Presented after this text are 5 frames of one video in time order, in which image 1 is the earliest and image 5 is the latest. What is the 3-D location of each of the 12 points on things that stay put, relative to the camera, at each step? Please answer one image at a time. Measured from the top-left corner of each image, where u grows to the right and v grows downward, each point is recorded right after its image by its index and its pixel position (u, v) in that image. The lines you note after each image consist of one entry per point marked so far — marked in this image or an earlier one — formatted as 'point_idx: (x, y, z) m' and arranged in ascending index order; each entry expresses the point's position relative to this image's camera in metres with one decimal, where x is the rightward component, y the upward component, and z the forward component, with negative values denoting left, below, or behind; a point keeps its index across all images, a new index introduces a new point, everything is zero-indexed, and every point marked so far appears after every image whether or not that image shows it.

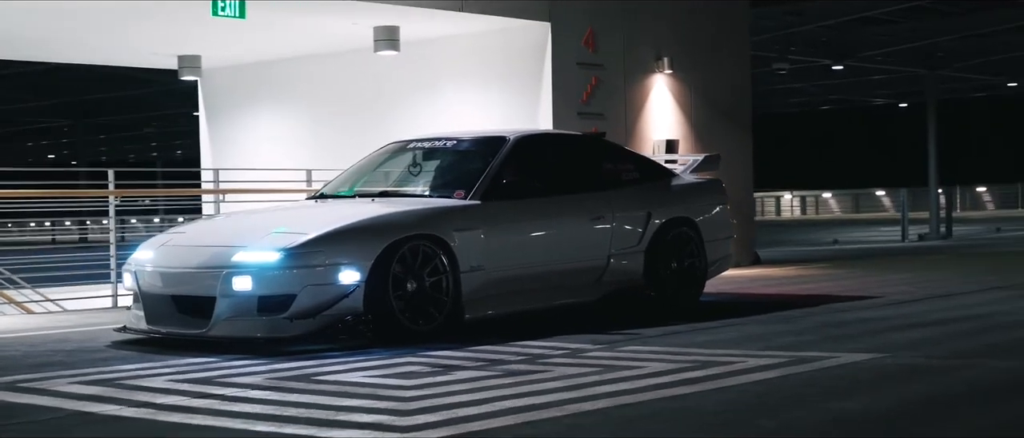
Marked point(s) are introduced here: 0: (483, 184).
0: (-0.2, +0.2, +8.3) m
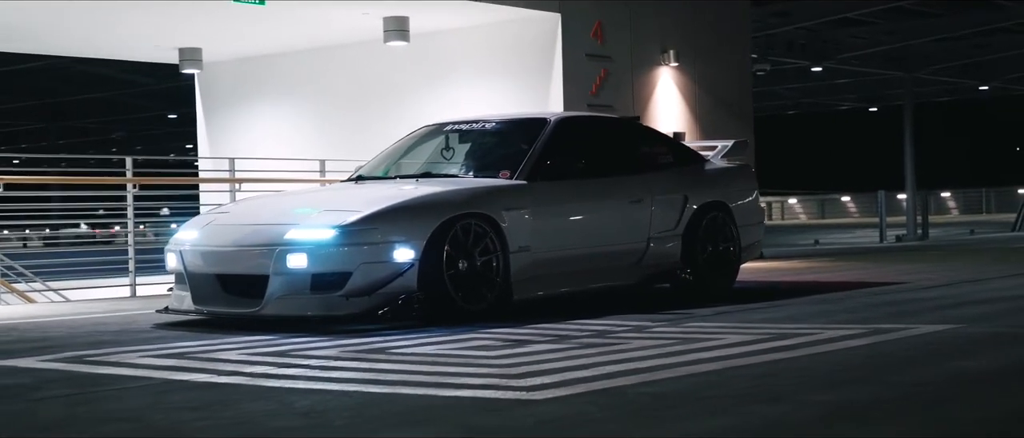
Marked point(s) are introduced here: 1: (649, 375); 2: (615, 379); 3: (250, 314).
0: (+0.1, +0.4, +8.3) m
1: (+0.5, -0.5, +4.5) m
2: (+0.3, -0.5, +4.4) m
3: (-1.4, -0.5, +7.3) m
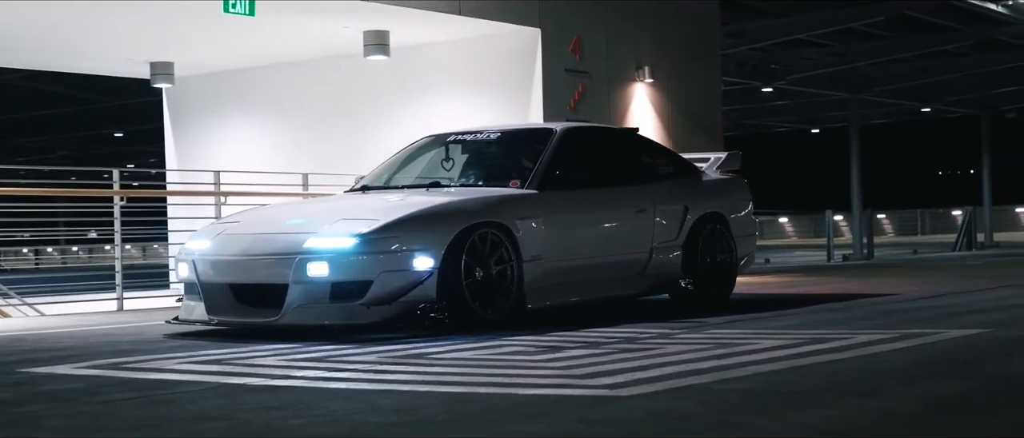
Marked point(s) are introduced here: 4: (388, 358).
0: (+0.2, +0.3, +8.3) m
1: (+0.7, -0.5, +4.6) m
2: (+0.6, -0.5, +4.5) m
3: (-1.3, -0.6, +7.3) m
4: (-0.5, -0.6, +5.8) m
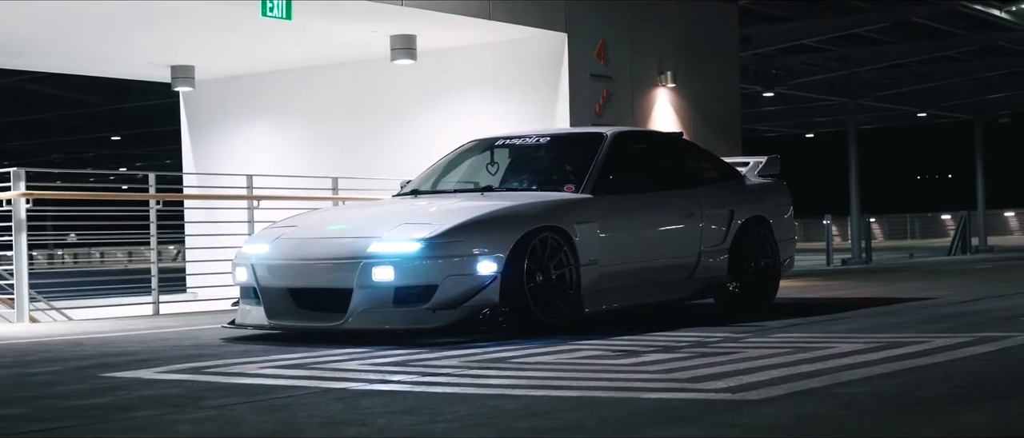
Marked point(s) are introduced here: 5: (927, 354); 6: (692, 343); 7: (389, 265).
0: (+0.5, +0.3, +8.3) m
1: (+1.1, -0.6, +4.6) m
2: (+1.0, -0.6, +4.5) m
3: (-1.0, -0.6, +7.2) m
4: (-0.2, -0.6, +5.8) m
5: (+1.7, -0.6, +5.5) m
6: (+0.9, -0.6, +6.6) m
7: (-0.7, -0.2, +7.1) m
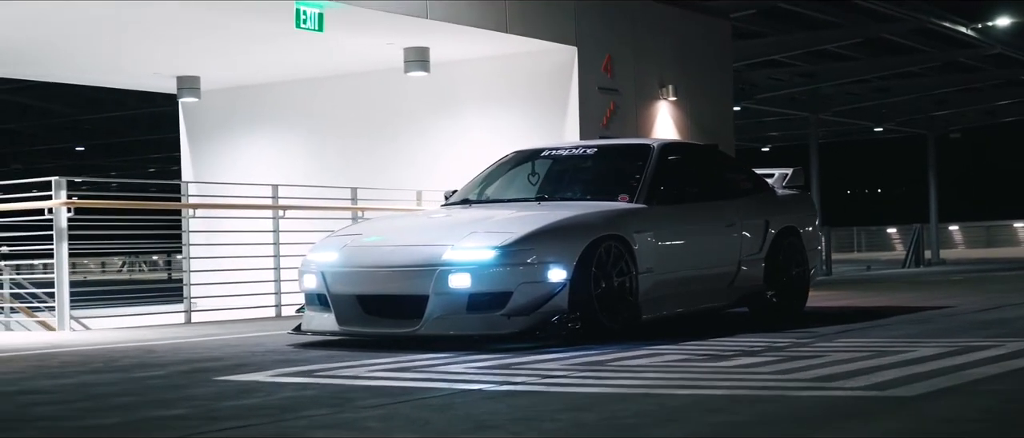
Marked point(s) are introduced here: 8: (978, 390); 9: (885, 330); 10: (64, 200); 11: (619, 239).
0: (+0.8, +0.2, +8.5) m
1: (+1.6, -0.6, +4.8) m
2: (+1.5, -0.6, +4.7) m
3: (-0.6, -0.6, +7.4) m
4: (+0.3, -0.7, +6.0) m
5: (+2.2, -0.6, +5.7) m
6: (+1.3, -0.7, +6.8) m
7: (-0.3, -0.3, +7.2) m
8: (+1.6, -0.6, +4.5) m
9: (+2.3, -0.7, +8.0) m
10: (-3.2, +0.1, +9.5) m
11: (+0.6, -0.1, +7.9) m
